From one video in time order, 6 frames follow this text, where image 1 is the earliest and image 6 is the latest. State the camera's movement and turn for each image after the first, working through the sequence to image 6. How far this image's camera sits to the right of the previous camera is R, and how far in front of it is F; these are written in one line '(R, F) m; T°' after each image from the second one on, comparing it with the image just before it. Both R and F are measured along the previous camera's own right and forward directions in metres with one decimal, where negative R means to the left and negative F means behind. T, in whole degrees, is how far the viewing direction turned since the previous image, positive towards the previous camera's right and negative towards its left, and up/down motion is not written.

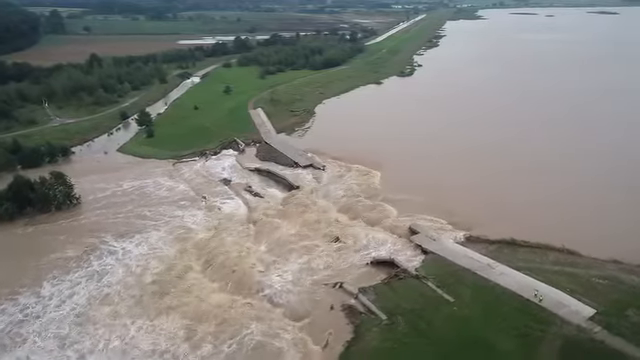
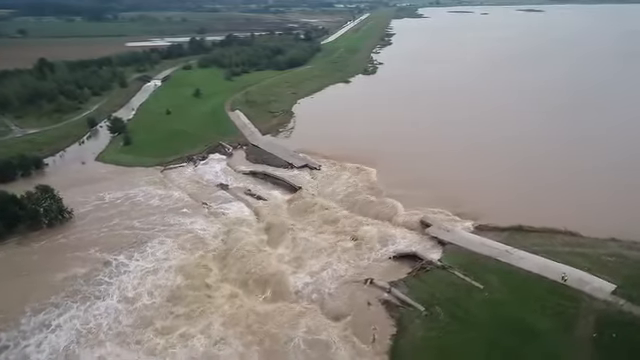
(-4.6, 0.0) m; +8°
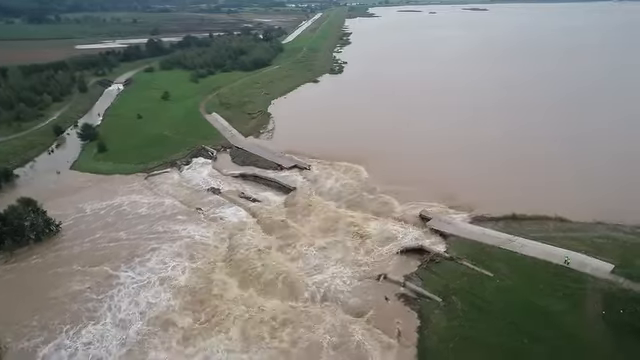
(-3.3, 0.0) m; +7°
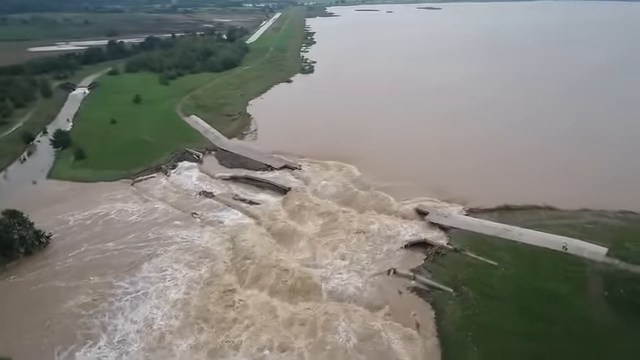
(-2.9, 0.0) m; +6°
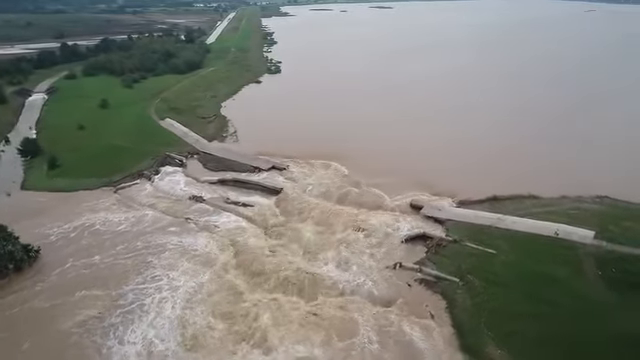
(-3.0, +0.1) m; +7°
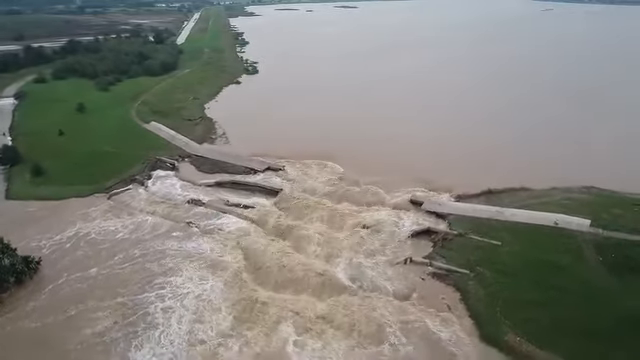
(-2.7, +0.1) m; +5°
